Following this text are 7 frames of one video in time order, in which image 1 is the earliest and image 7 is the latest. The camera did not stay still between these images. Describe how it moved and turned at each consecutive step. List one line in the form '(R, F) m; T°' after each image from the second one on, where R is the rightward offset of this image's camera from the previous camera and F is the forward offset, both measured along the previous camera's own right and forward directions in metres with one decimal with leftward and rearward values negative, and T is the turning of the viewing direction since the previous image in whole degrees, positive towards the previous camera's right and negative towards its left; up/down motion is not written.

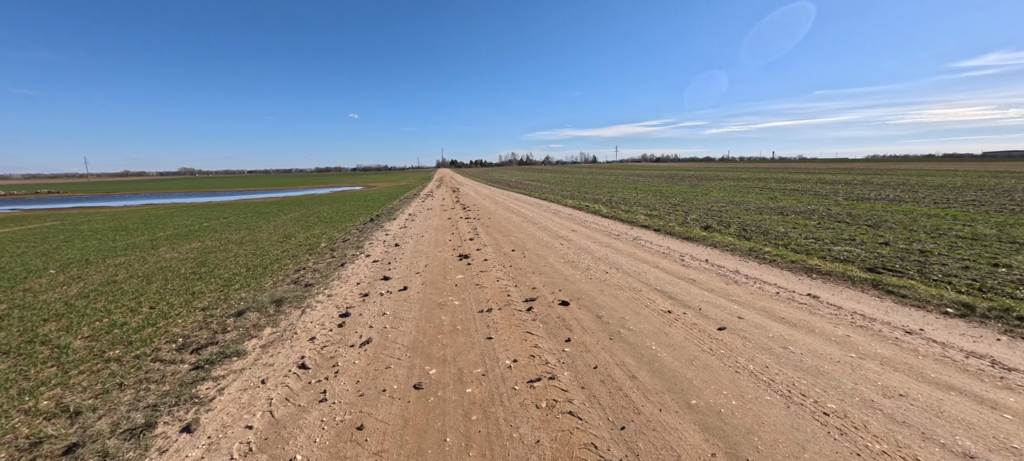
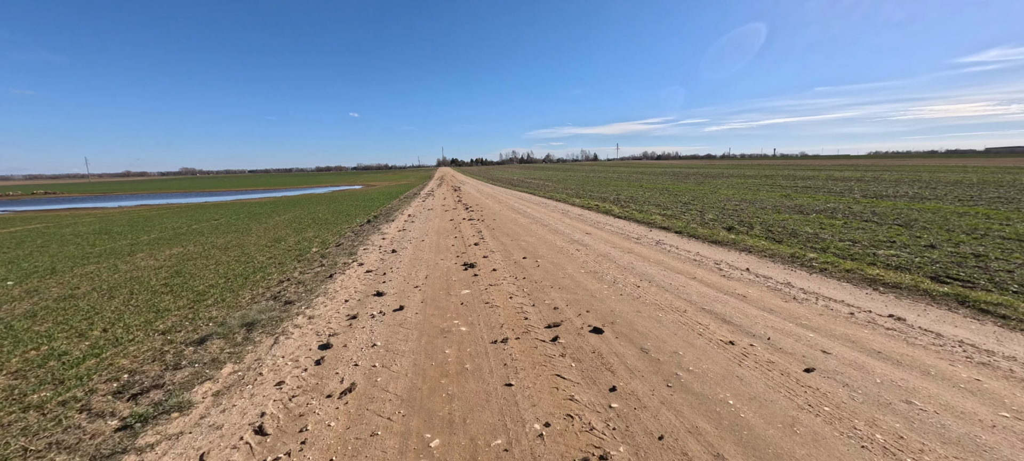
(-0.2, +1.2) m; 0°
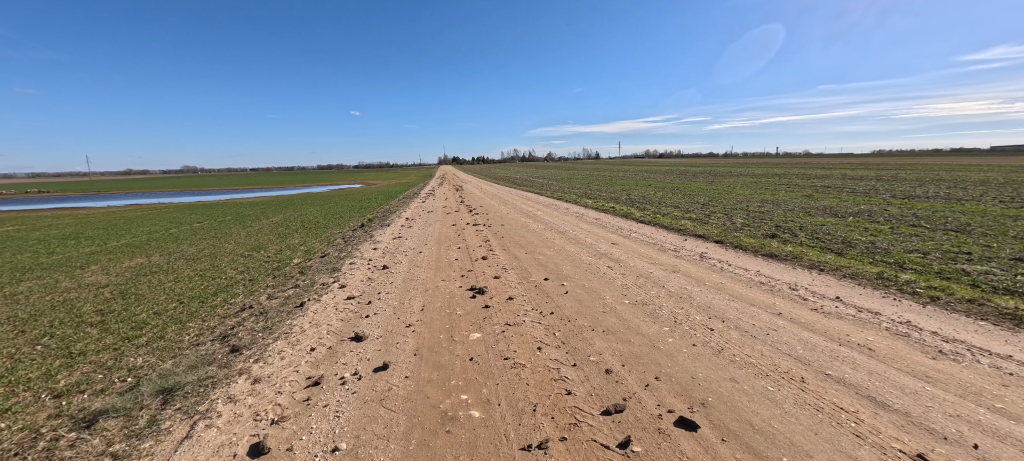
(-0.3, +1.8) m; 0°
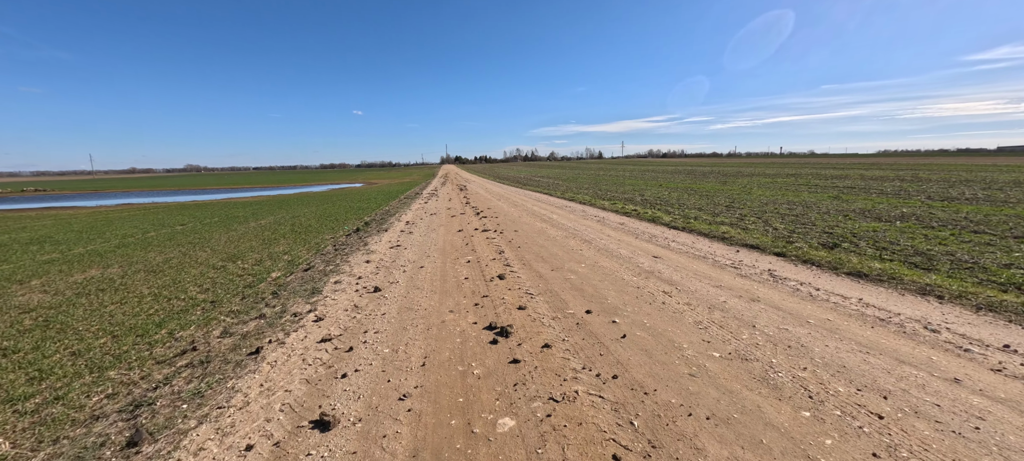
(-0.4, +1.8) m; 0°
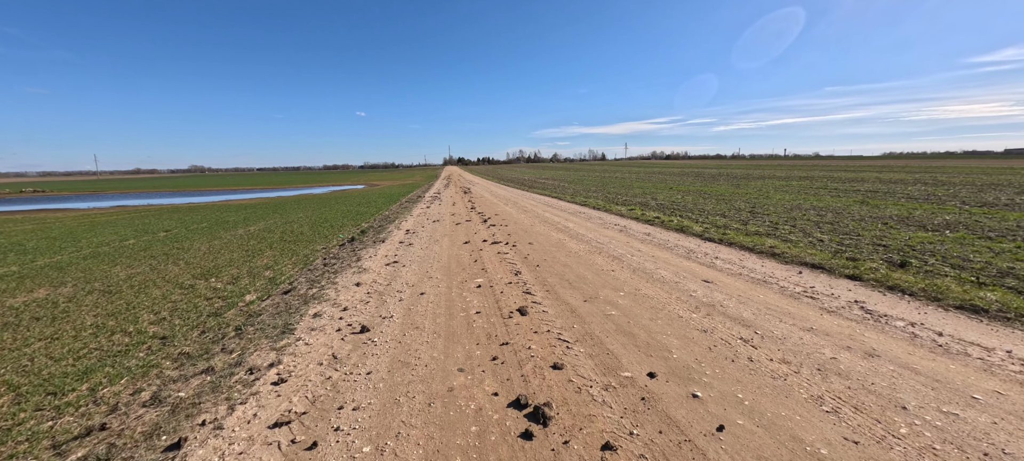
(-0.3, +1.5) m; 0°
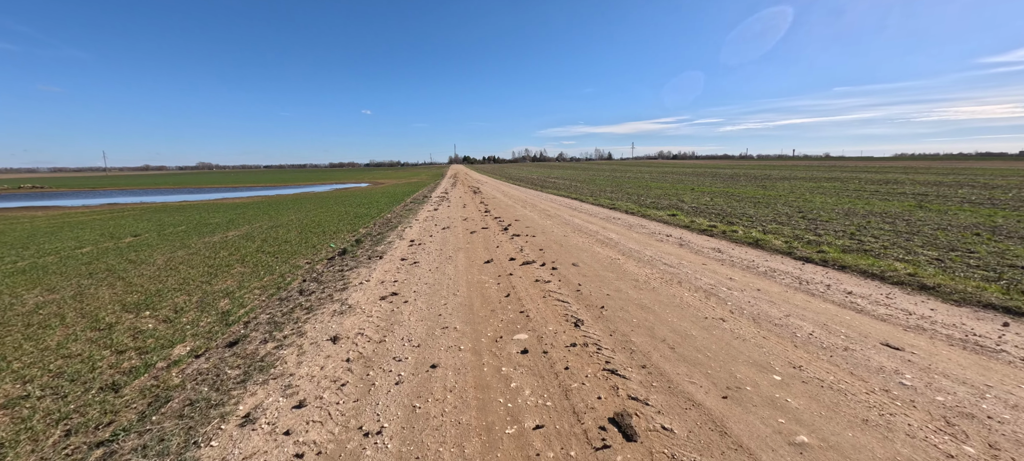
(-0.7, +2.6) m; -1°
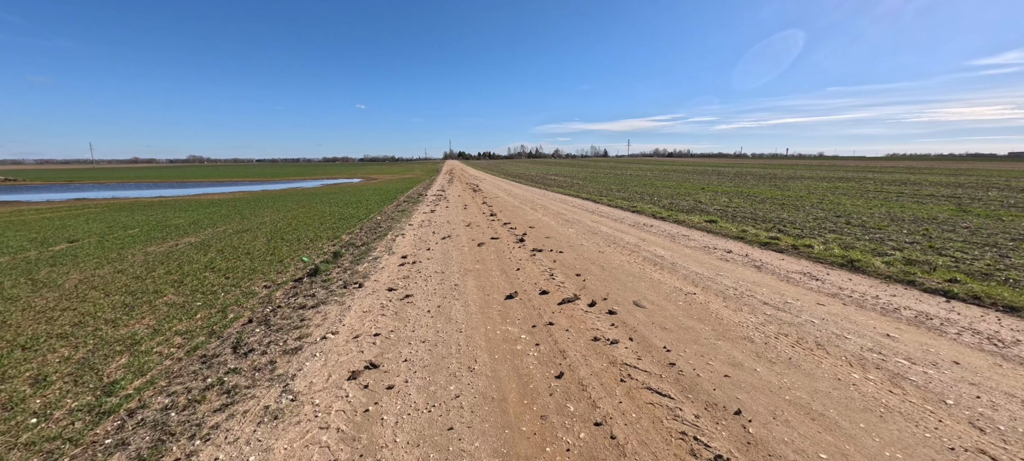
(-0.6, +2.4) m; +1°
